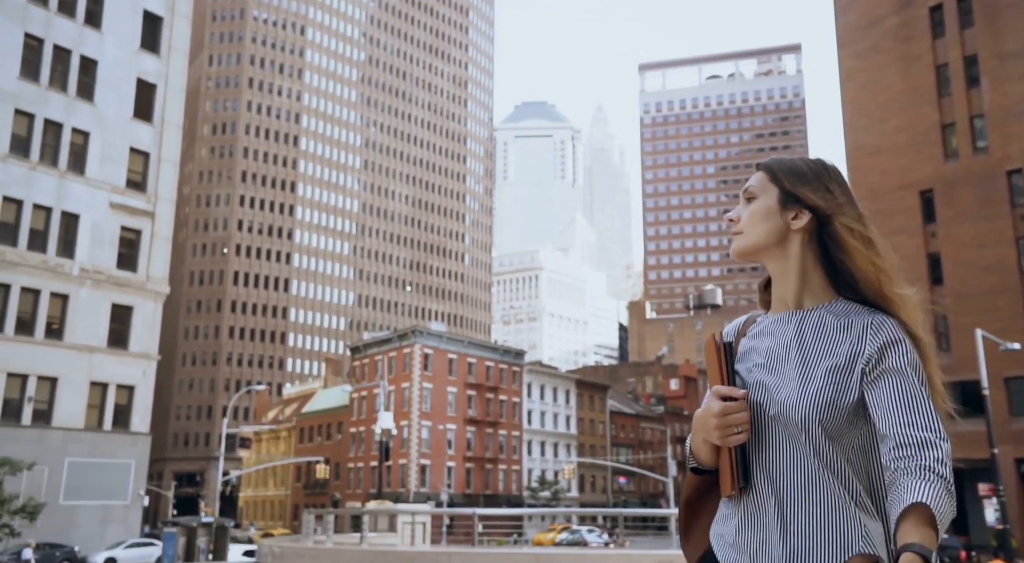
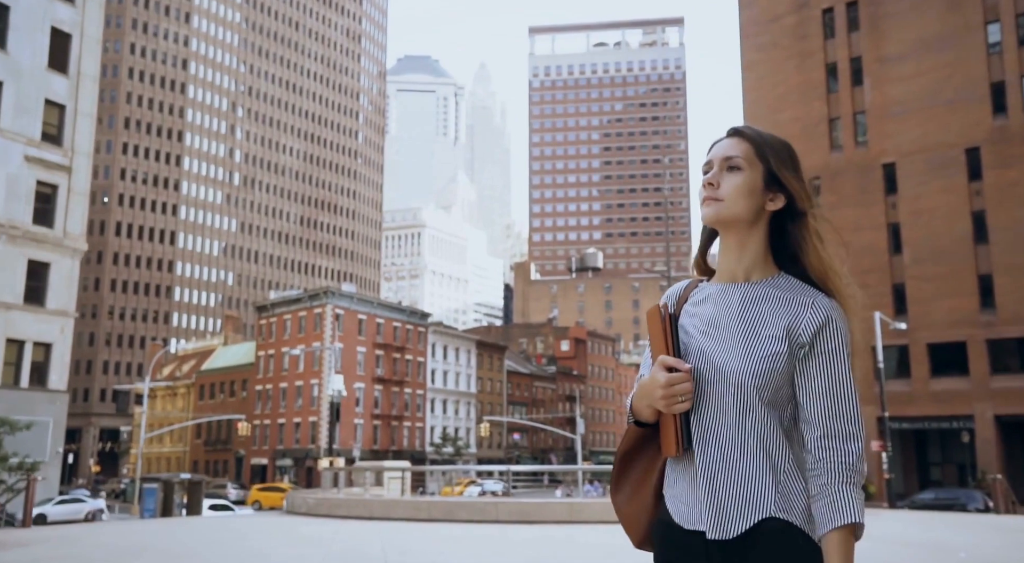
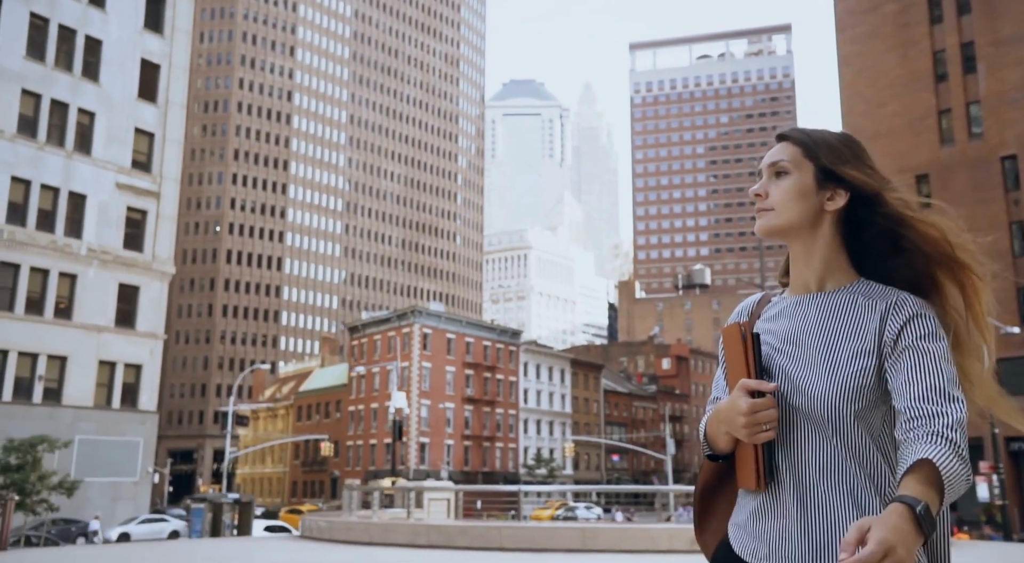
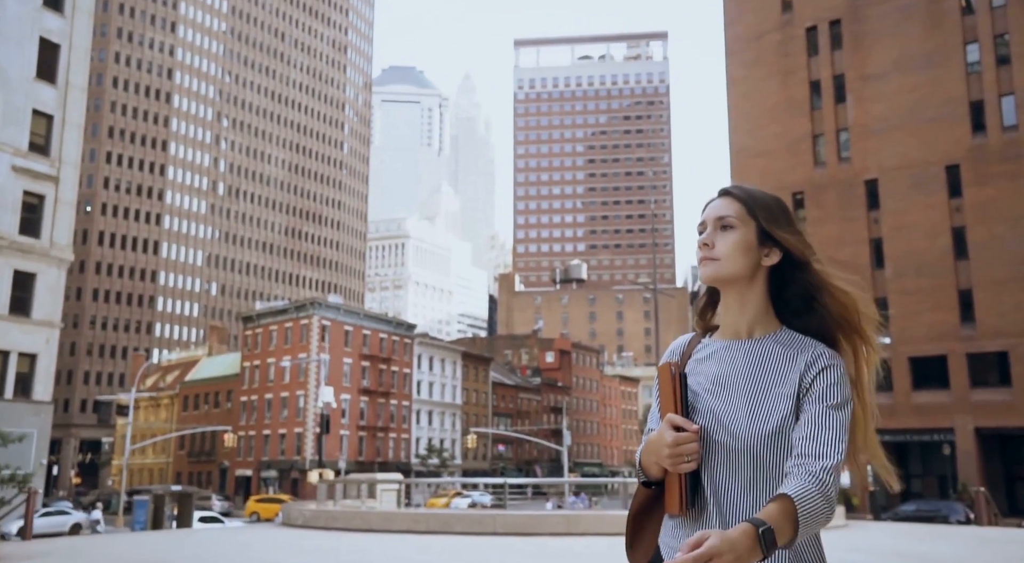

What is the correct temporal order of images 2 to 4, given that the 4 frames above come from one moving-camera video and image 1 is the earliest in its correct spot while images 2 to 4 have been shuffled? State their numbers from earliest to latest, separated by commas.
3, 2, 4
